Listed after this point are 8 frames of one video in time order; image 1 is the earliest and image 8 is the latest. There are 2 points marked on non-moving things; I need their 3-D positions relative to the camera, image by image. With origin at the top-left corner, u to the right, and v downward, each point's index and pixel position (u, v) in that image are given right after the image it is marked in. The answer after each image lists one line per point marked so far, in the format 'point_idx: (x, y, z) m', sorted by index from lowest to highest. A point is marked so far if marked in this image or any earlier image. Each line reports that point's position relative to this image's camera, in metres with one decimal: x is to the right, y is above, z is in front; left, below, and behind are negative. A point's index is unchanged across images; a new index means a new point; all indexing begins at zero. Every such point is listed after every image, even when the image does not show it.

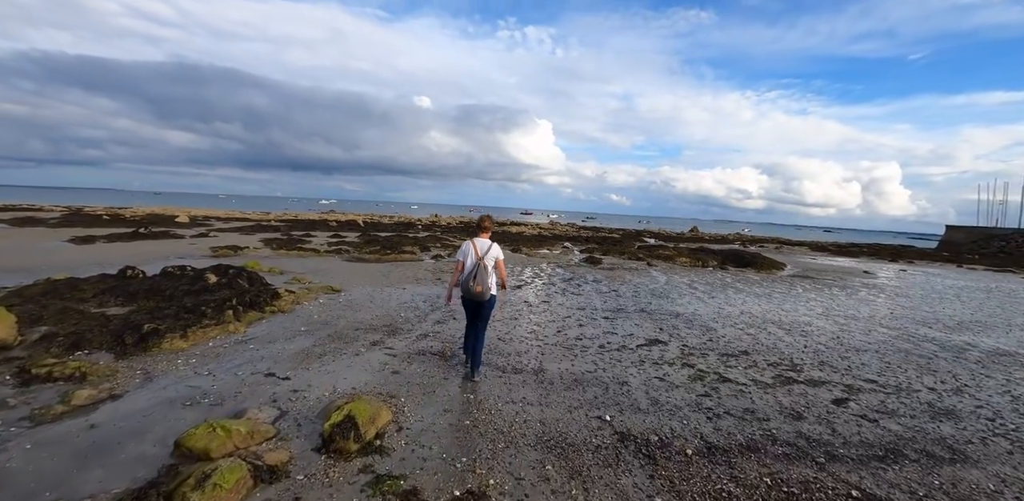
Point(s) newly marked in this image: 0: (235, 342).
0: (-5.0, -1.7, +8.6) m
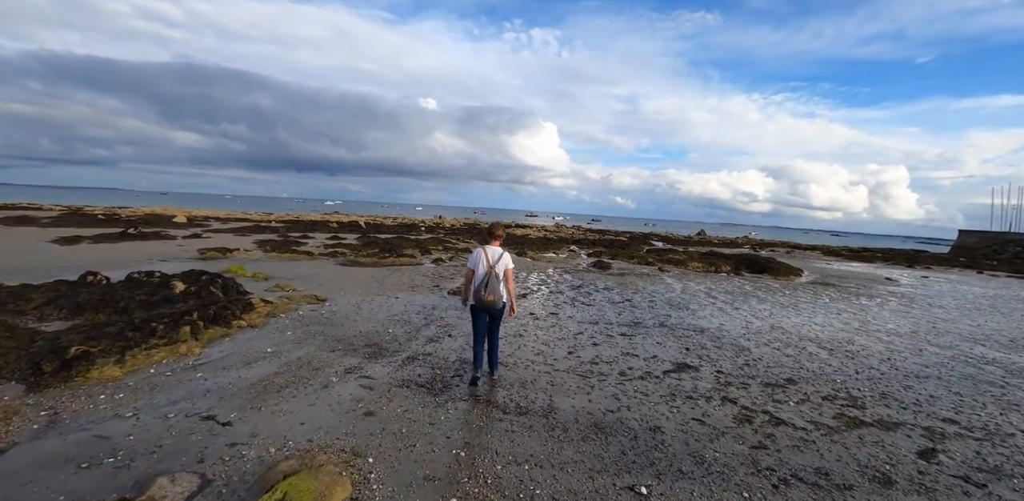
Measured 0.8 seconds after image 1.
0: (-4.9, -1.8, +7.2) m
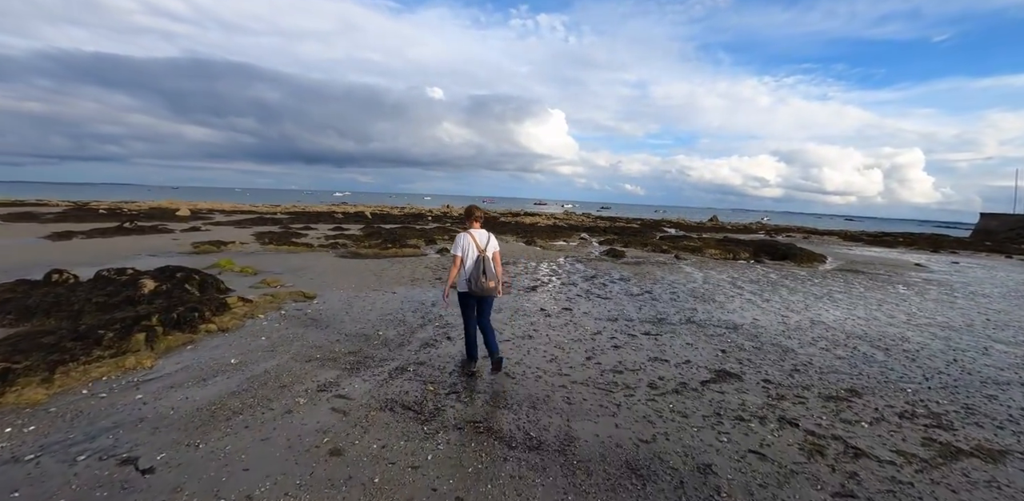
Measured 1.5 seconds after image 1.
0: (-4.8, -1.7, +6.0) m
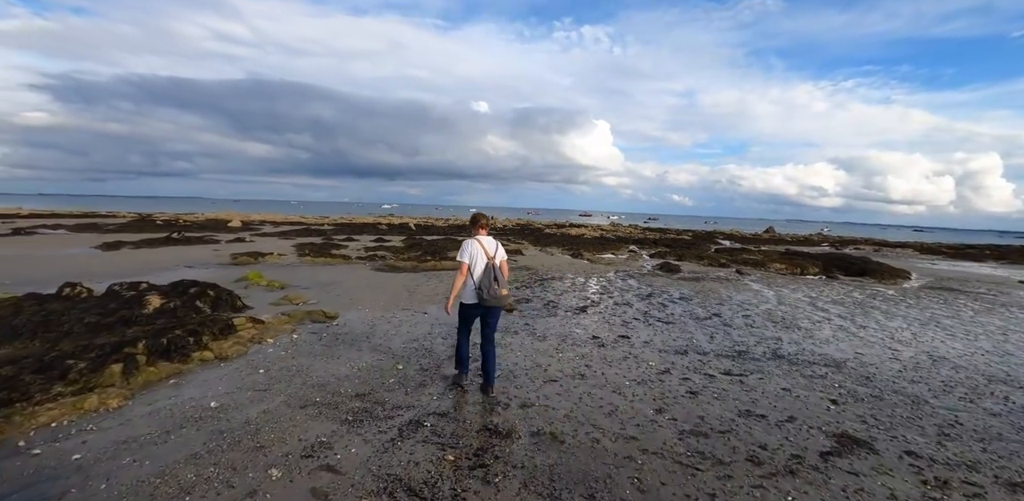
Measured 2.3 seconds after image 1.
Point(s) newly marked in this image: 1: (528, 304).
0: (-4.4, -1.9, +4.8) m
1: (+0.4, -1.4, +12.3) m
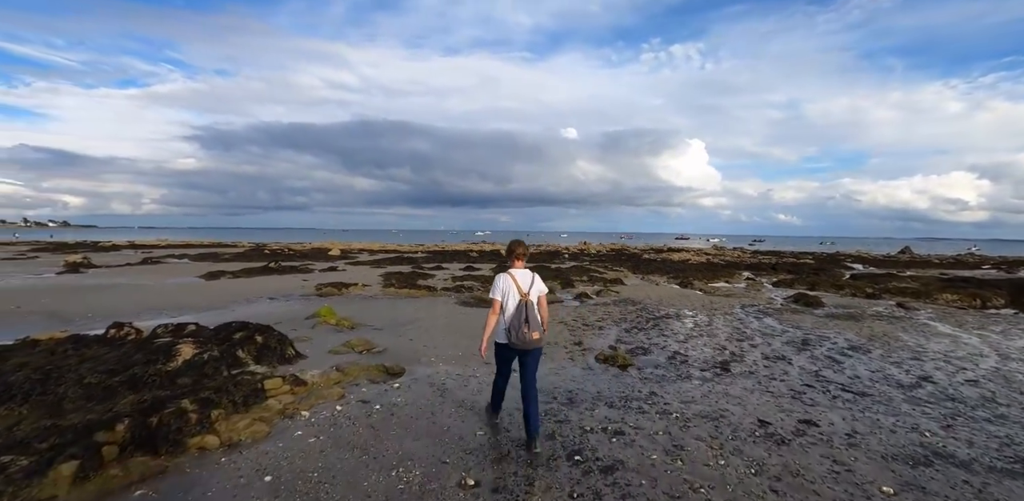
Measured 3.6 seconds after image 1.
0: (-3.5, -2.3, +2.7) m
1: (+2.6, -2.1, +9.3) m
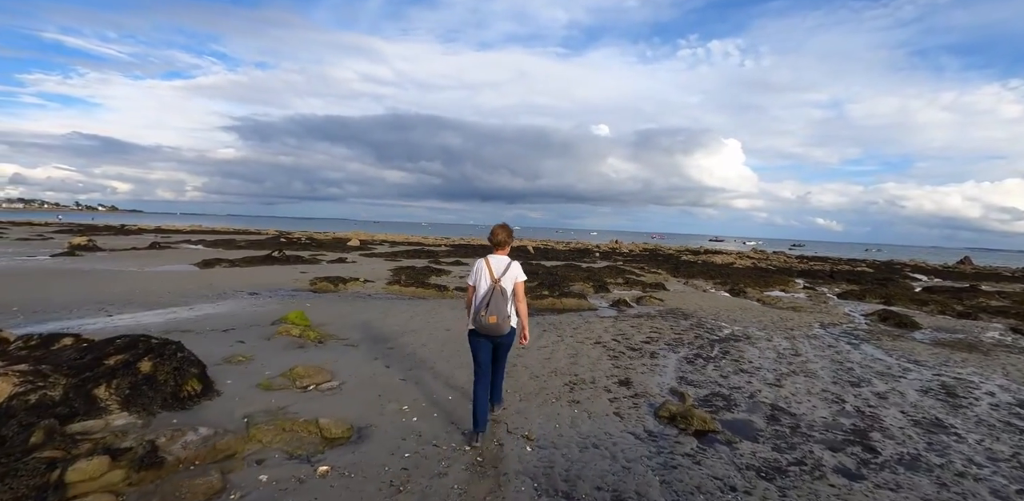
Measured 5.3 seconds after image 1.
0: (-3.7, -2.1, -0.2) m
1: (+2.8, -2.1, +6.0) m
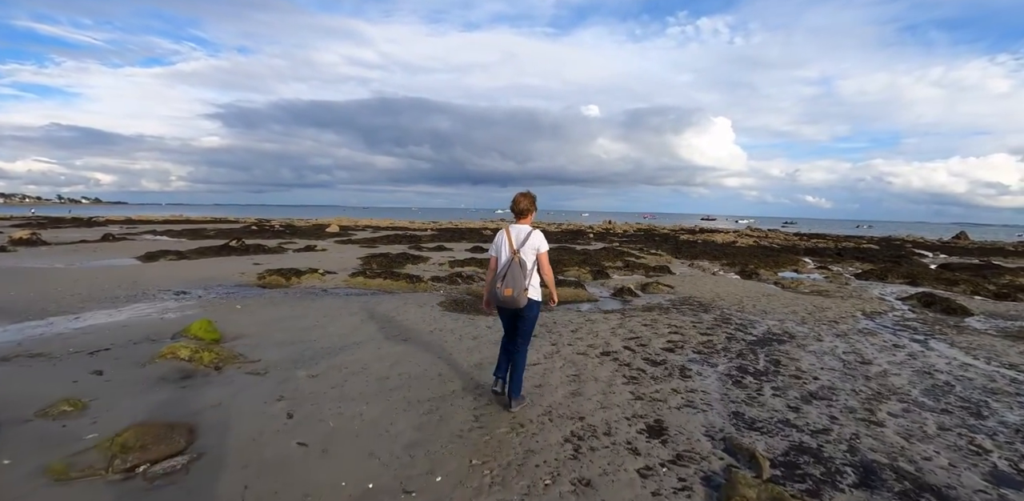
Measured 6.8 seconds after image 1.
0: (-3.9, -2.3, -2.7) m
1: (+2.5, -1.9, +3.6) m
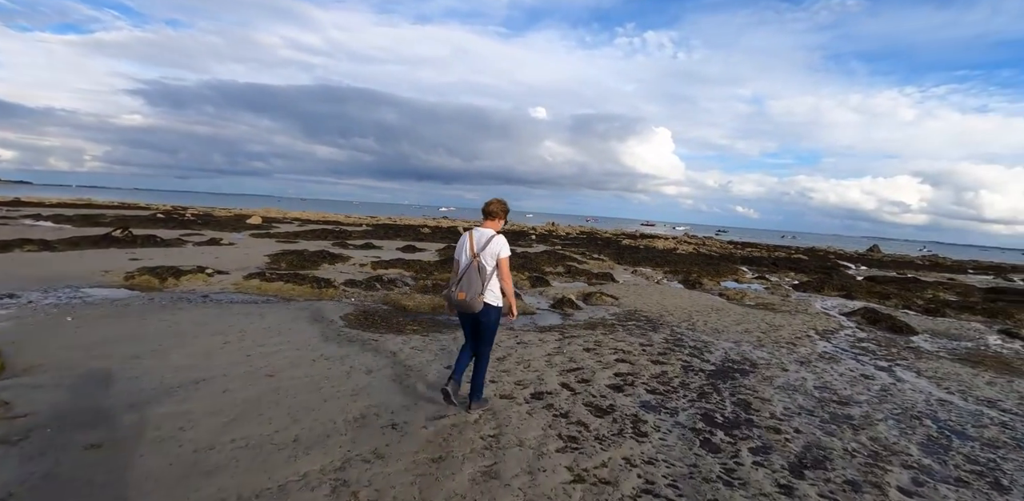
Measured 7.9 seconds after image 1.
0: (-3.8, -2.3, -4.9) m
1: (+1.8, -2.1, +2.1) m
